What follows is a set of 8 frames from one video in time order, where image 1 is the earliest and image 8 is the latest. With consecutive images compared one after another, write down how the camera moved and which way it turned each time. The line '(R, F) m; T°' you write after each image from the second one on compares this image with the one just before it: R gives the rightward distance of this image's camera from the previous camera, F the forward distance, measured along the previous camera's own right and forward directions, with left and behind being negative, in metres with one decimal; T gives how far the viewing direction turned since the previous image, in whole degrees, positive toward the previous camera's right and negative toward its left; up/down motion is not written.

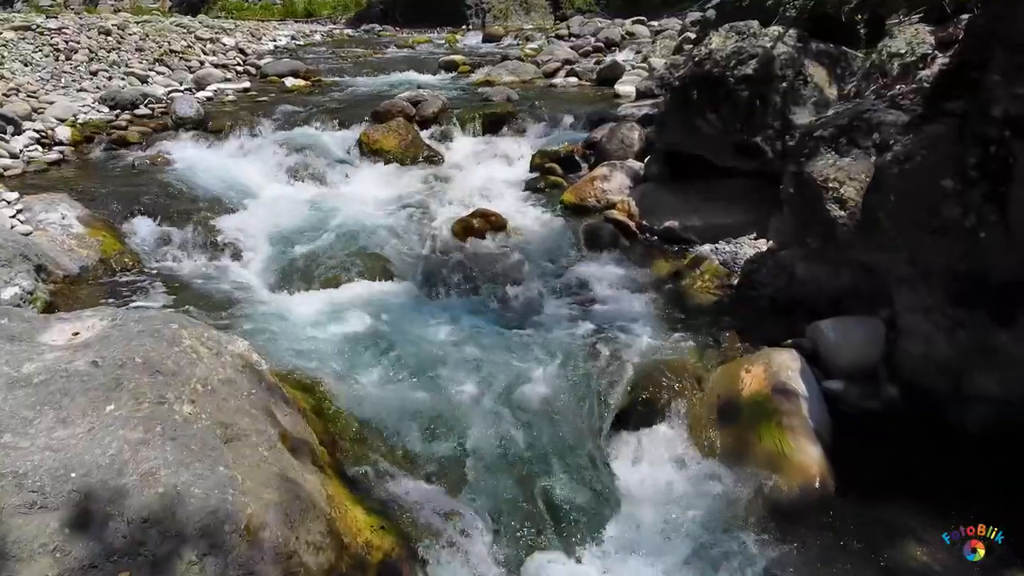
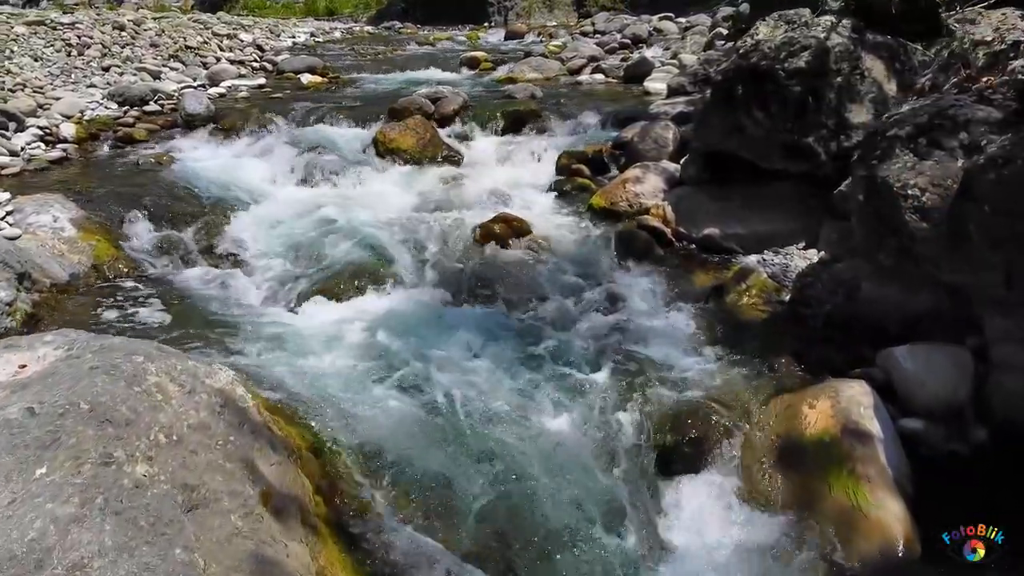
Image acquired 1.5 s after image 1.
(-0.1, +0.7) m; -1°
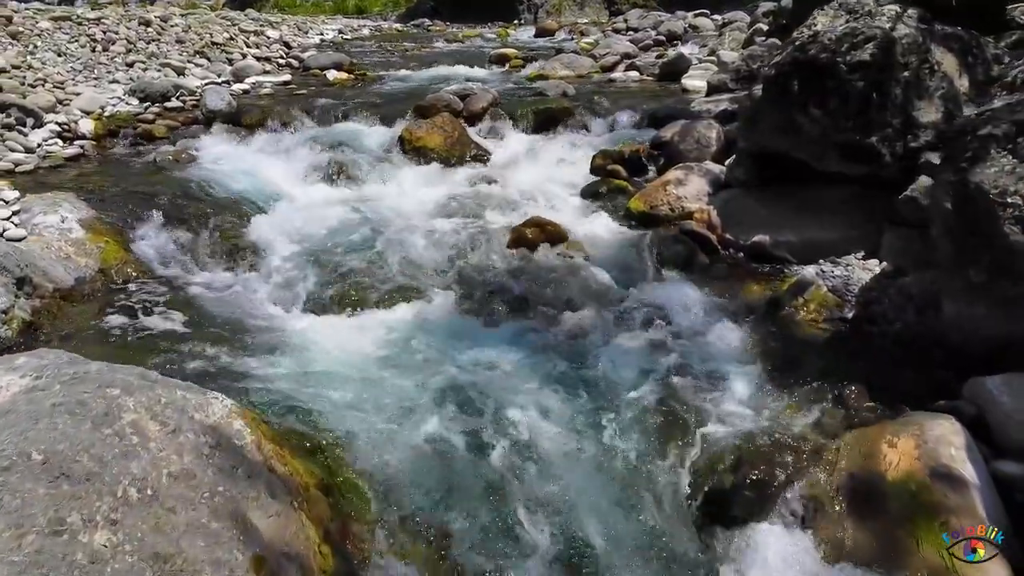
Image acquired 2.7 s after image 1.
(-0.1, +0.6) m; -2°
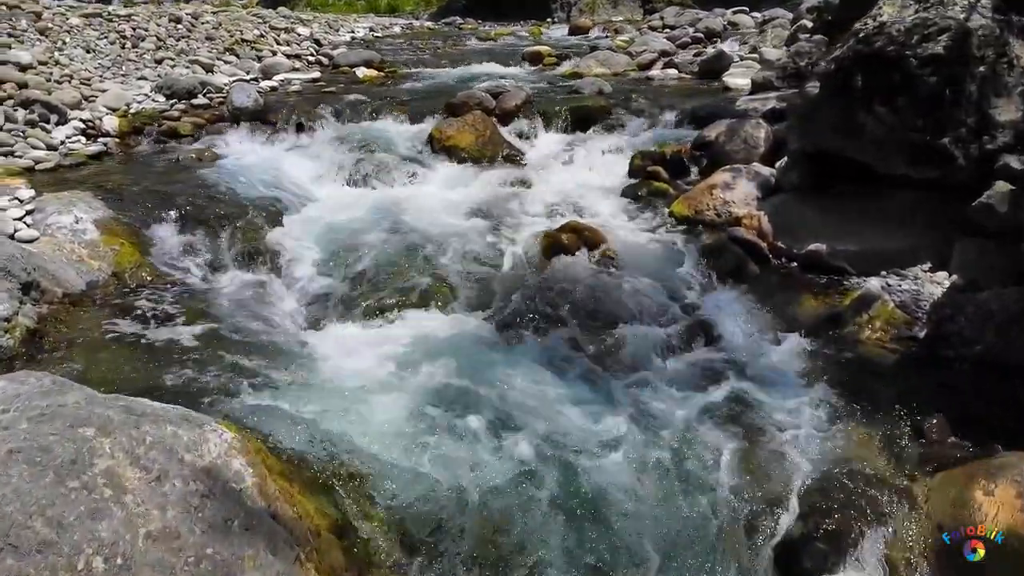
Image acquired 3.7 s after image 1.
(-0.1, +0.5) m; -2°
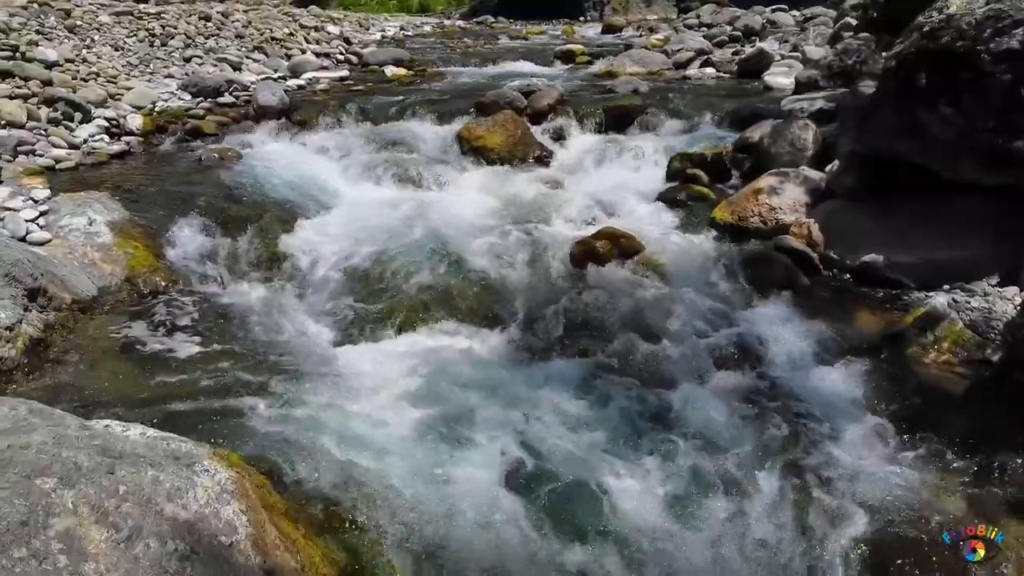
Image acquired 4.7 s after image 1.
(0.0, +0.4) m; -2°
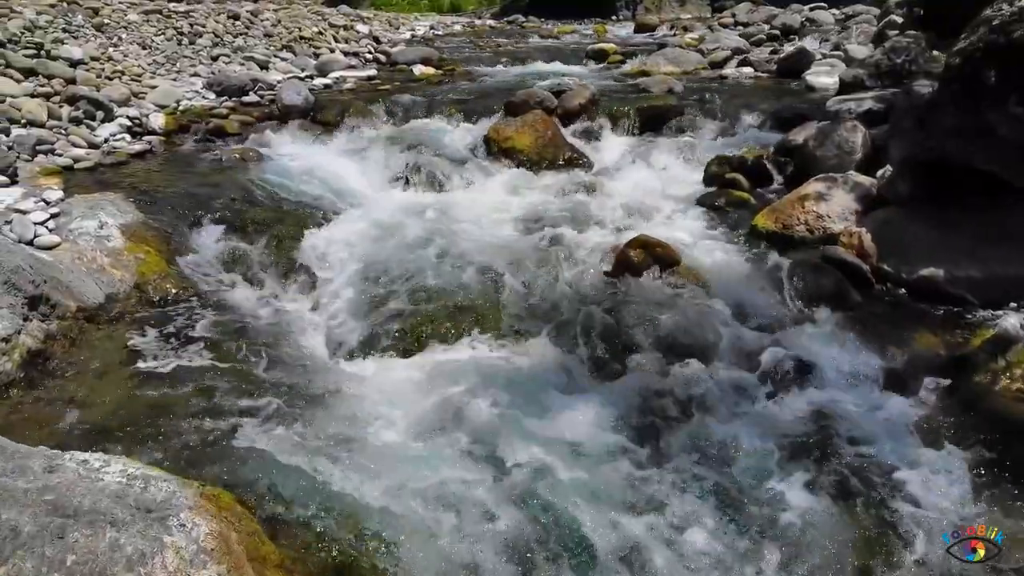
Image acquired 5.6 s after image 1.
(0.0, +0.4) m; -2°
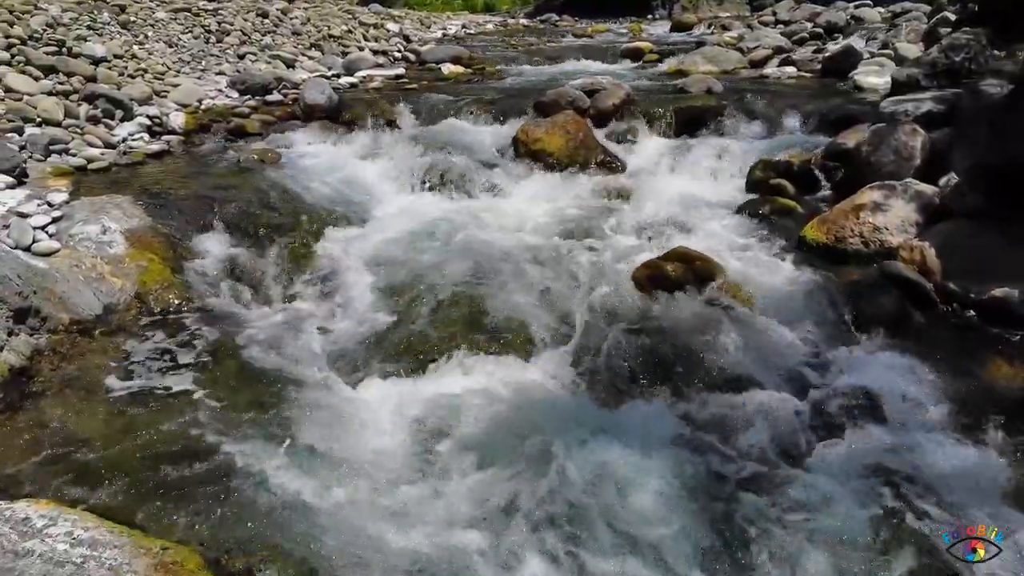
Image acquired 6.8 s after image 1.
(0.0, +0.5) m; -2°
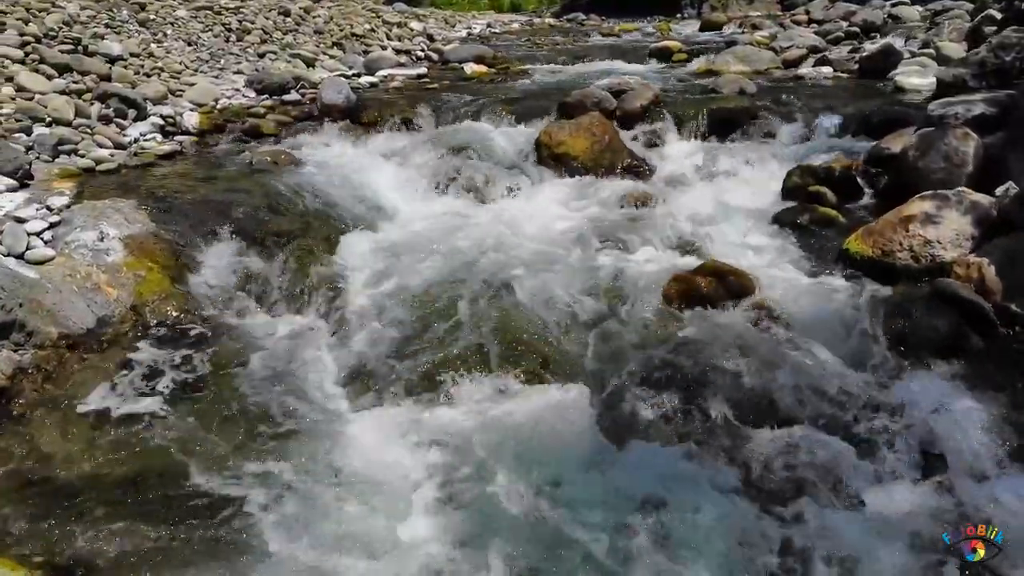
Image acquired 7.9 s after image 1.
(0.0, +0.4) m; -2°
